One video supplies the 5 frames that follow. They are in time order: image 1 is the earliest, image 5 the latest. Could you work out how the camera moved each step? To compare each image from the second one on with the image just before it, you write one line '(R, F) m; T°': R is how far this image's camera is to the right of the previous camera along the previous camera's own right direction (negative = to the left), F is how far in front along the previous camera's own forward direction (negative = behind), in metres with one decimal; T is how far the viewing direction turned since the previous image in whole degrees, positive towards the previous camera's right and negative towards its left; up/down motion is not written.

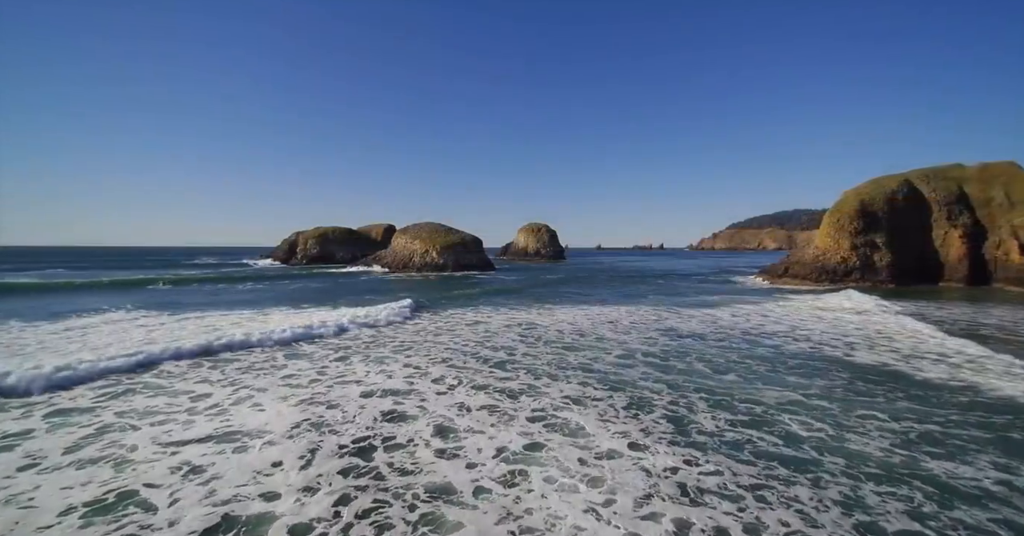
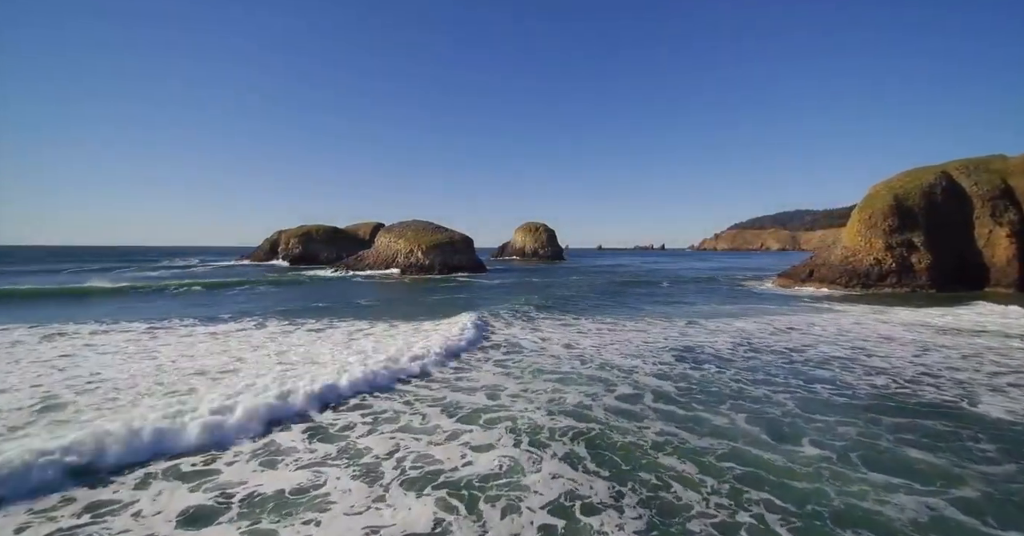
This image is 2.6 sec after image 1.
(+0.6, +4.0) m; 0°
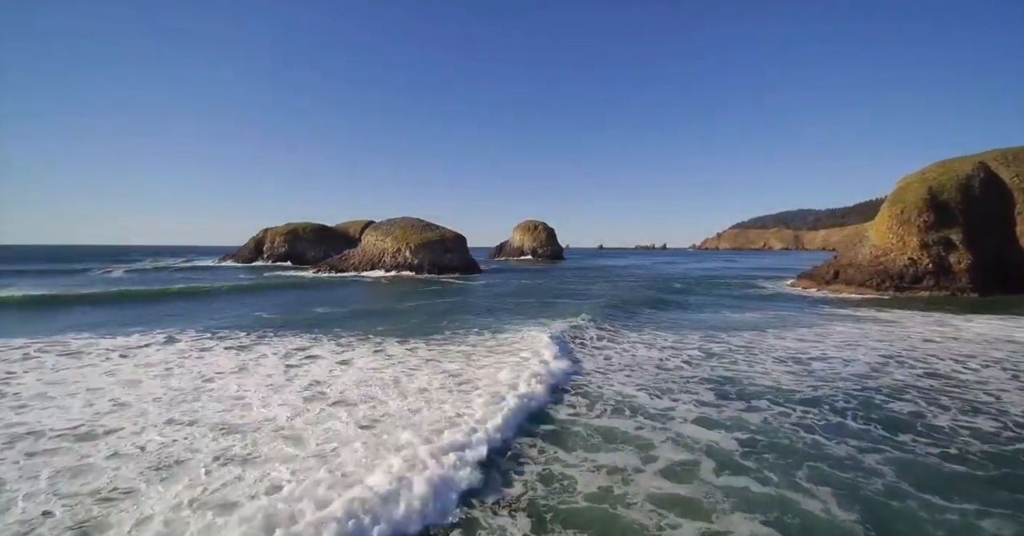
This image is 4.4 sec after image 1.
(+0.4, +3.0) m; 0°
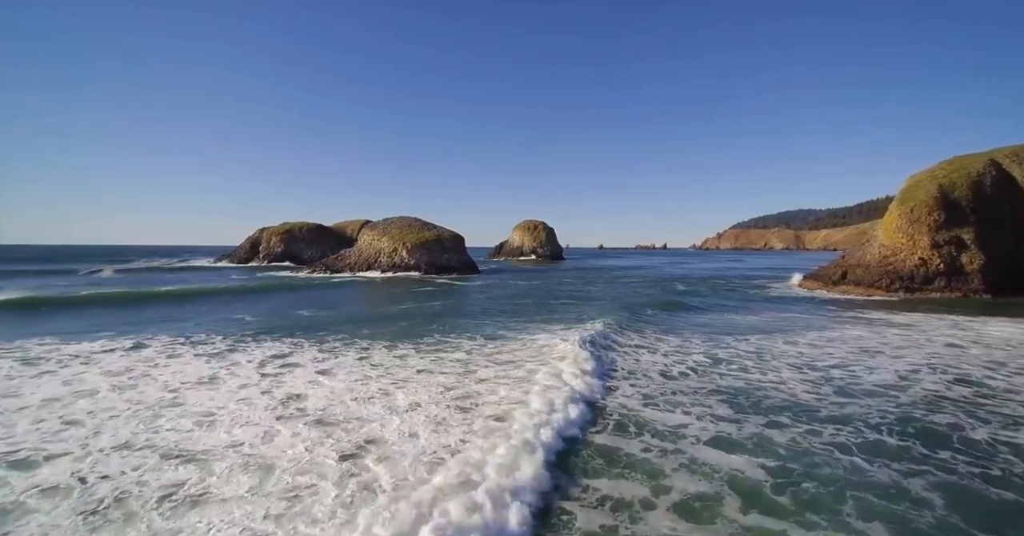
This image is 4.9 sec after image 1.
(+0.1, +0.8) m; 0°
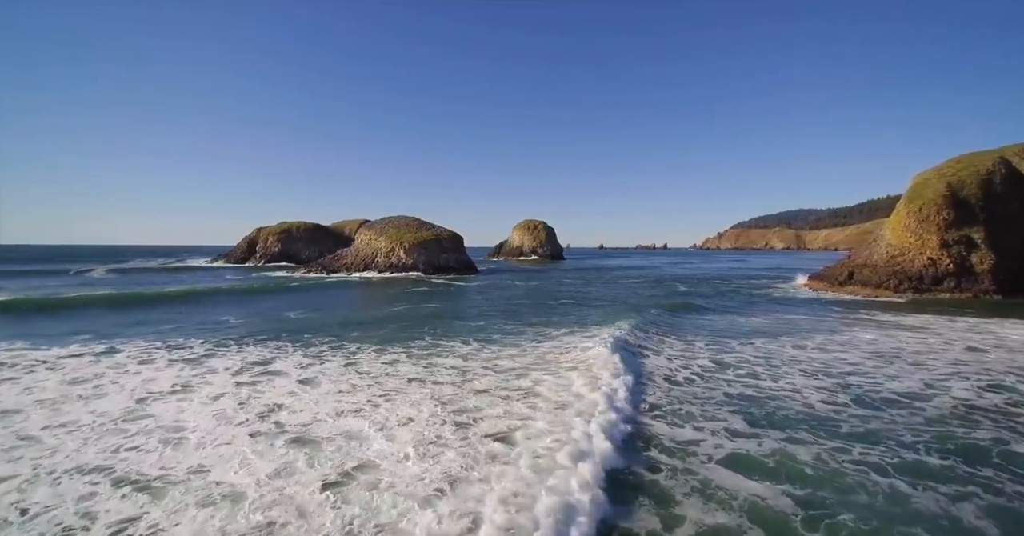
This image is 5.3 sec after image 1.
(+0.1, +0.6) m; 0°
